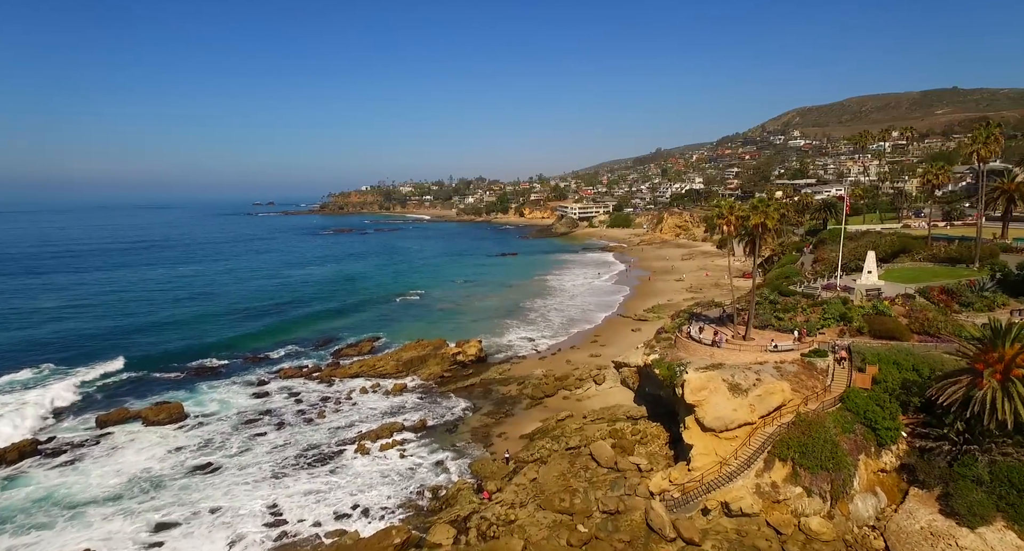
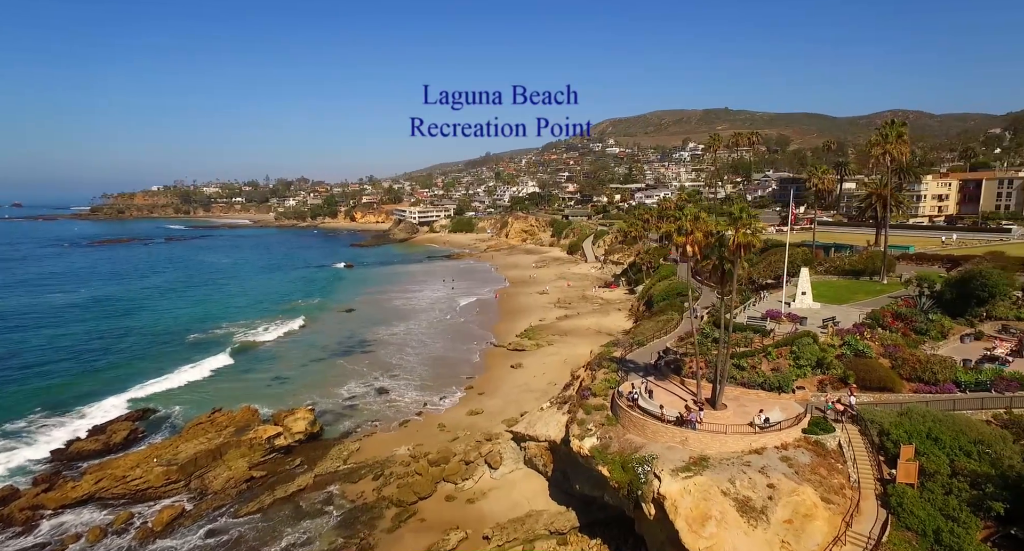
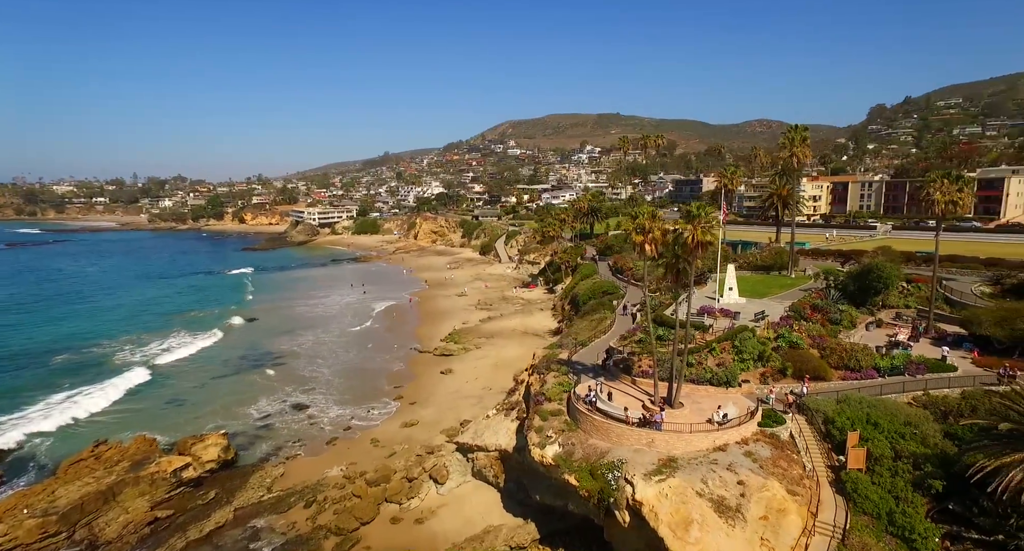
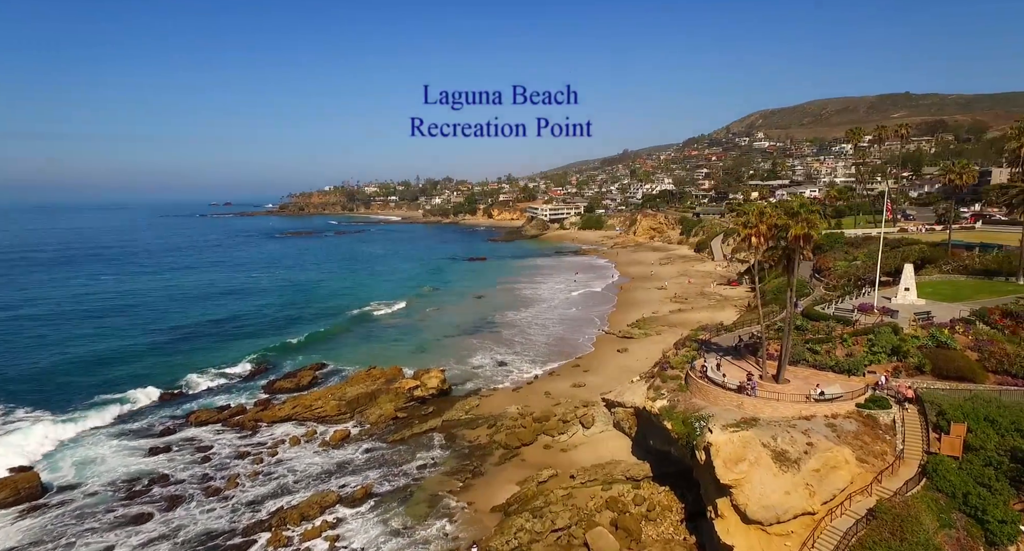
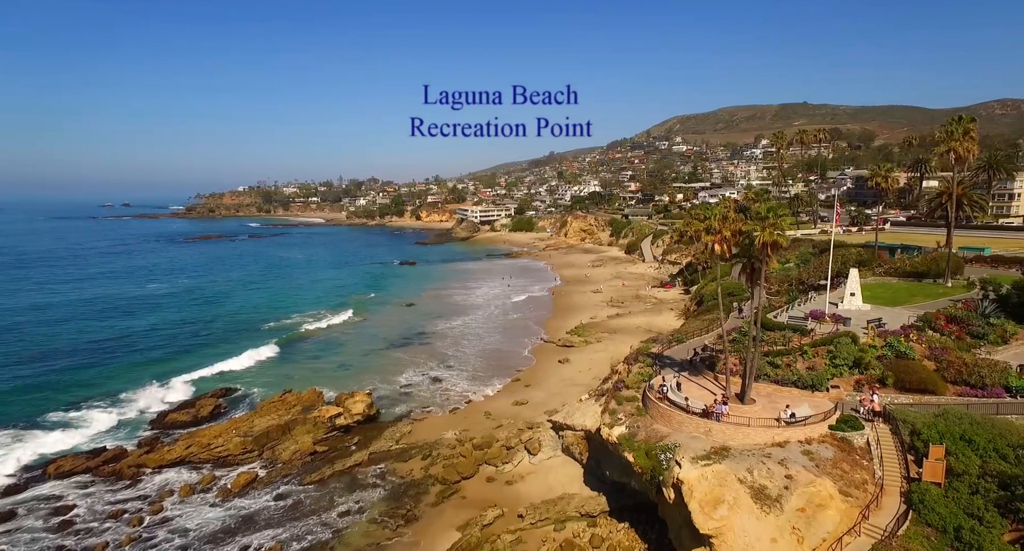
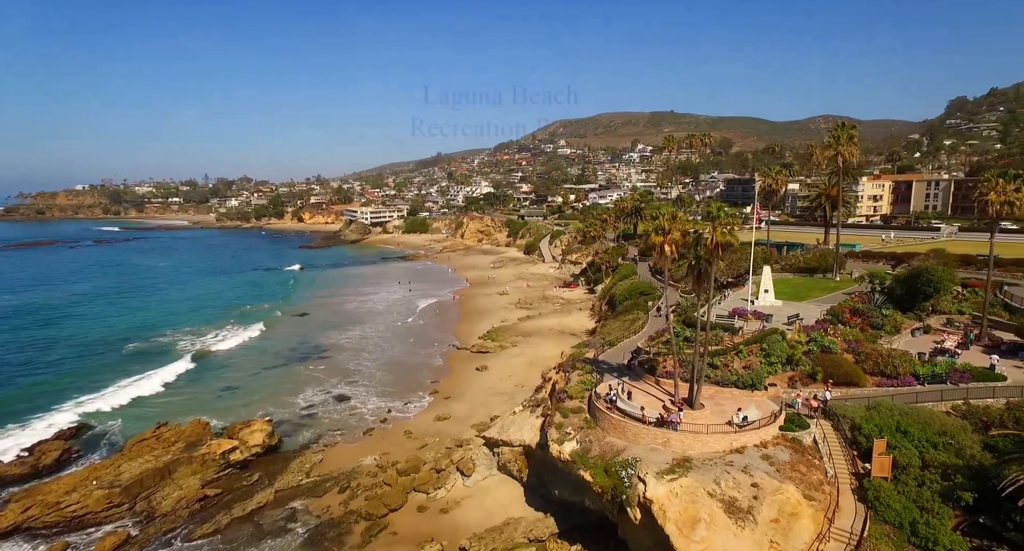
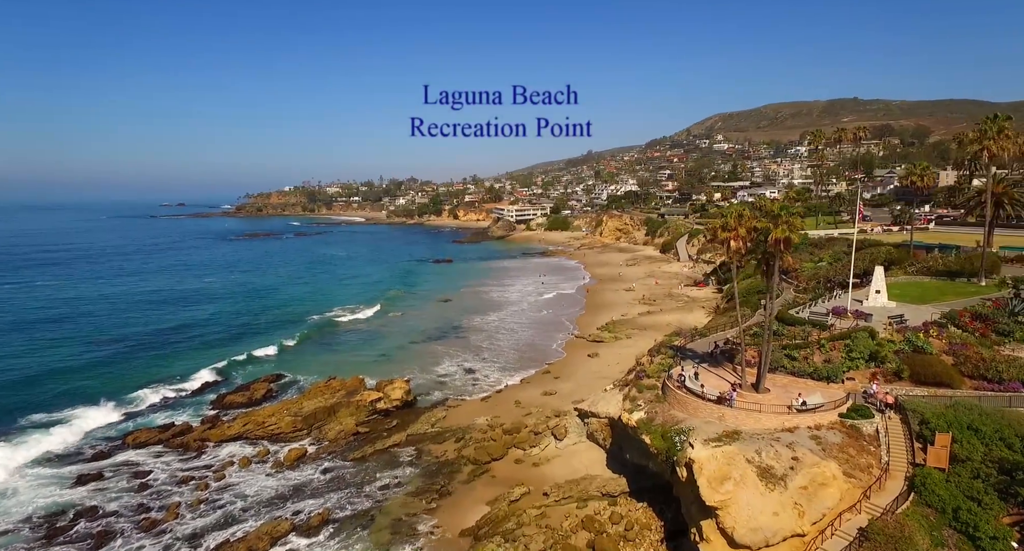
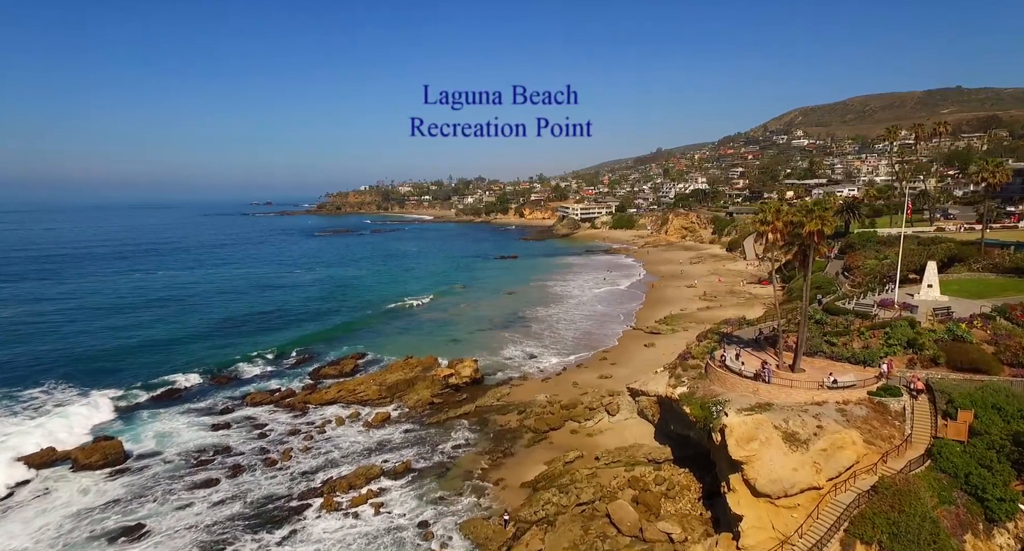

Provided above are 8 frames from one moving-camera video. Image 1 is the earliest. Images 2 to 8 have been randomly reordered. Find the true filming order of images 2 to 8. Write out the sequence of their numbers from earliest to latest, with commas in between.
8, 4, 7, 5, 2, 6, 3
